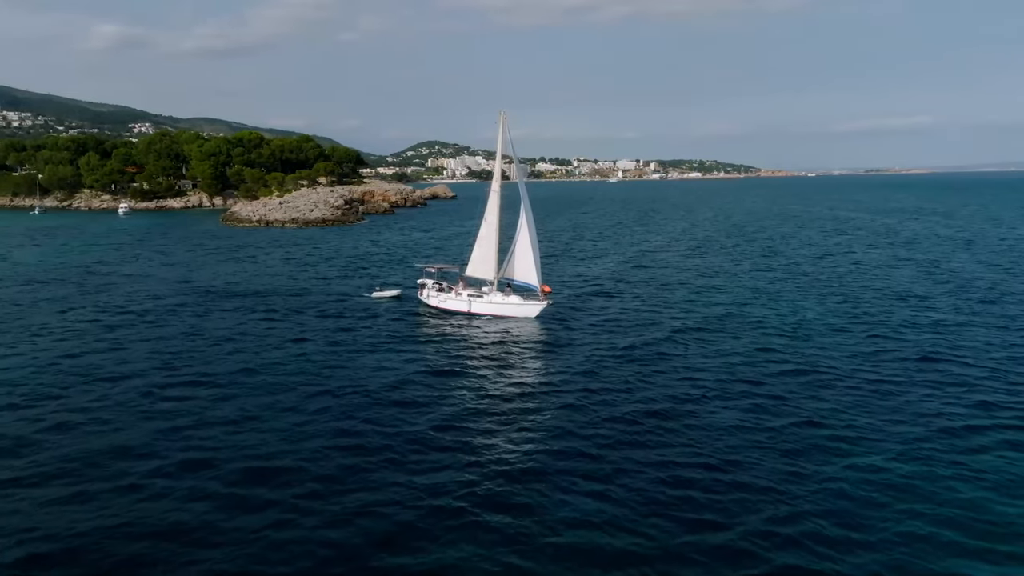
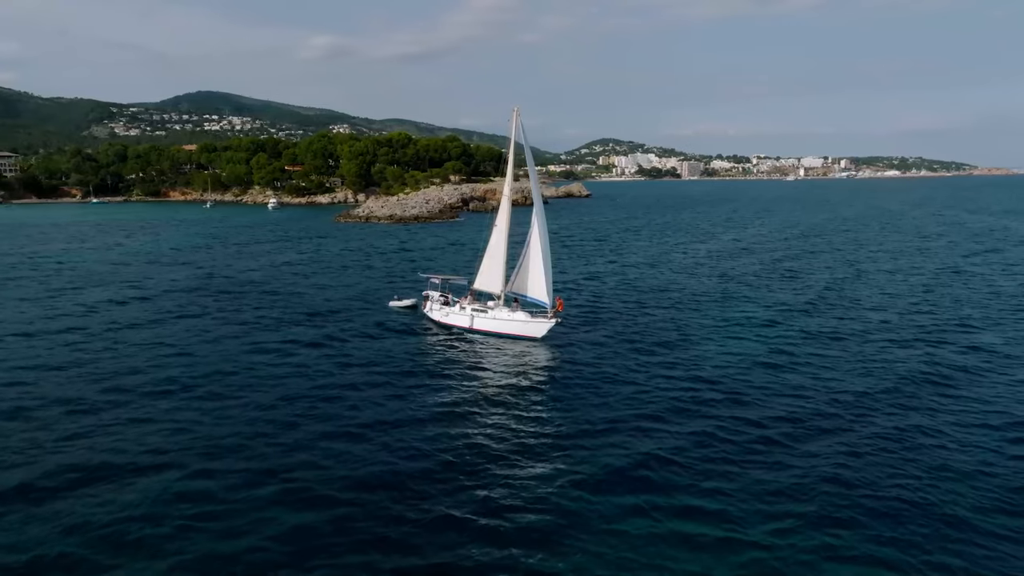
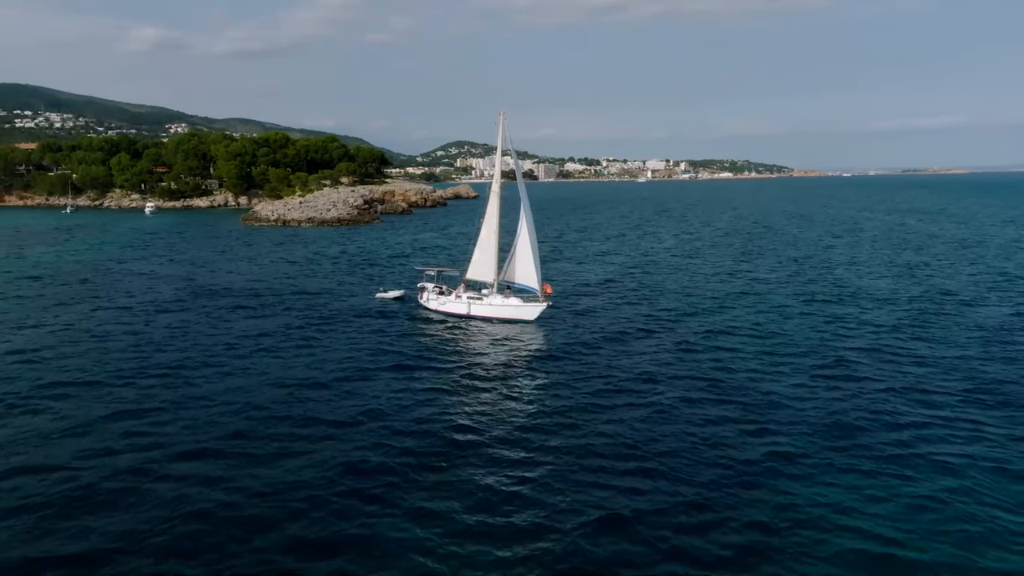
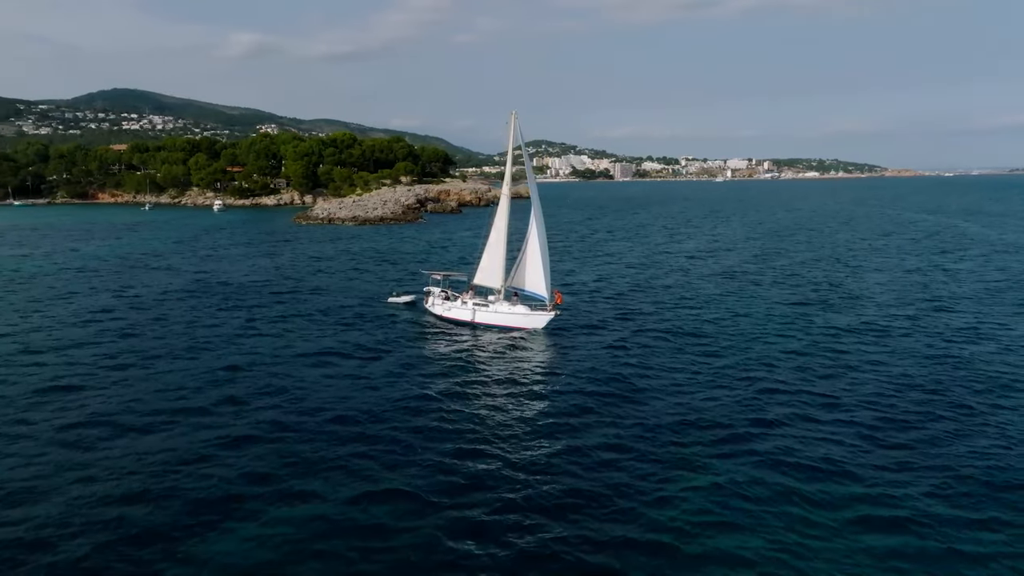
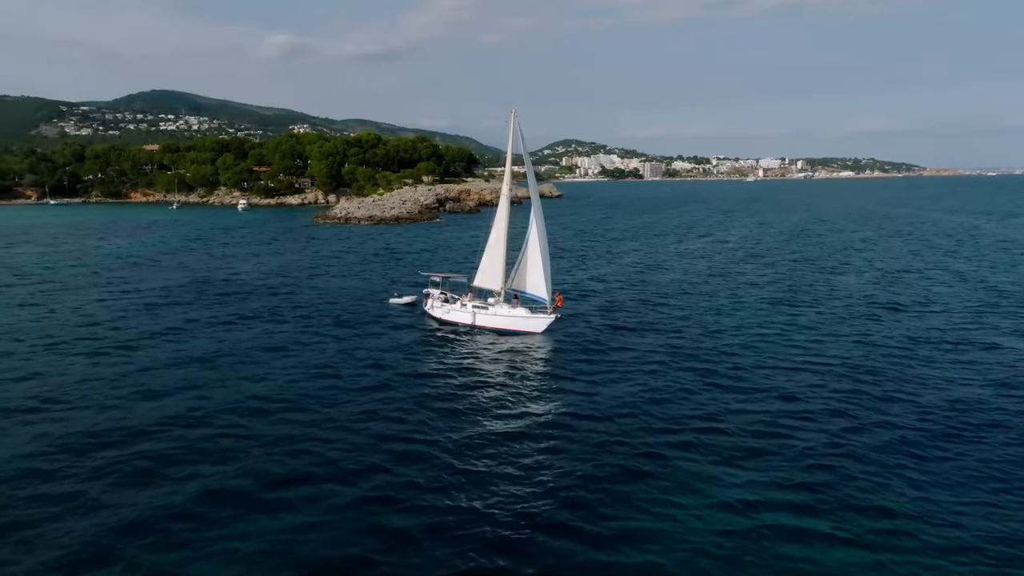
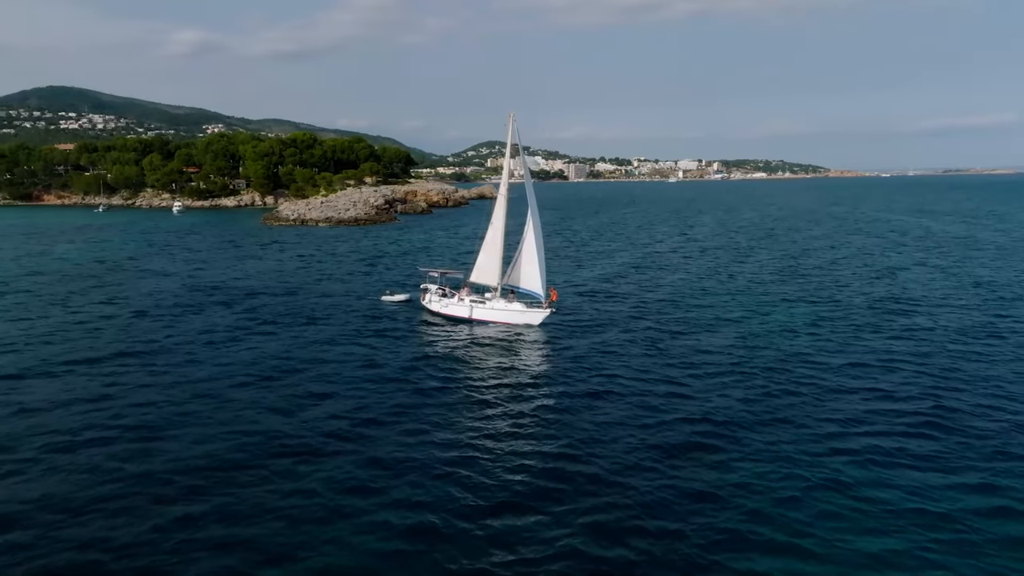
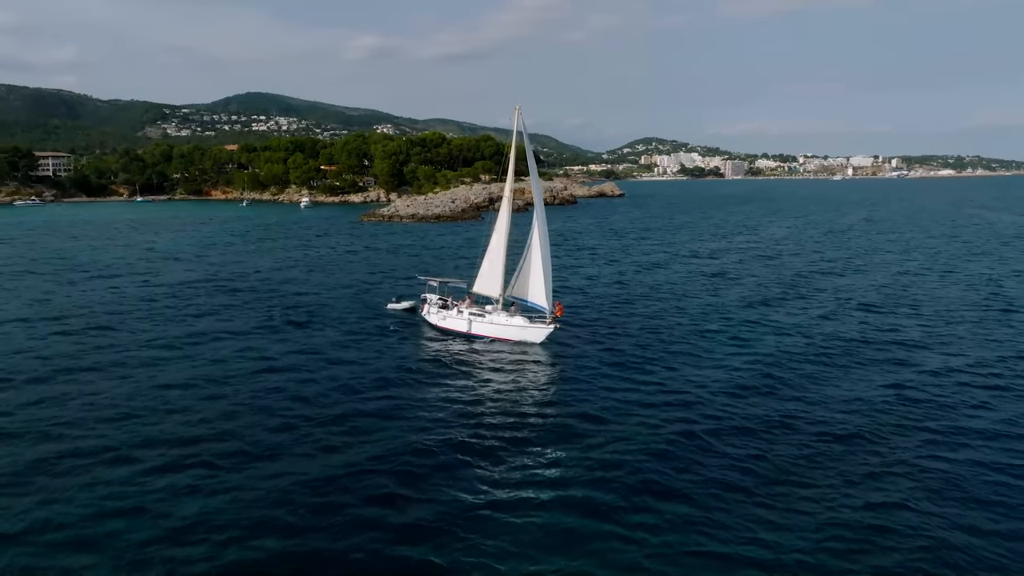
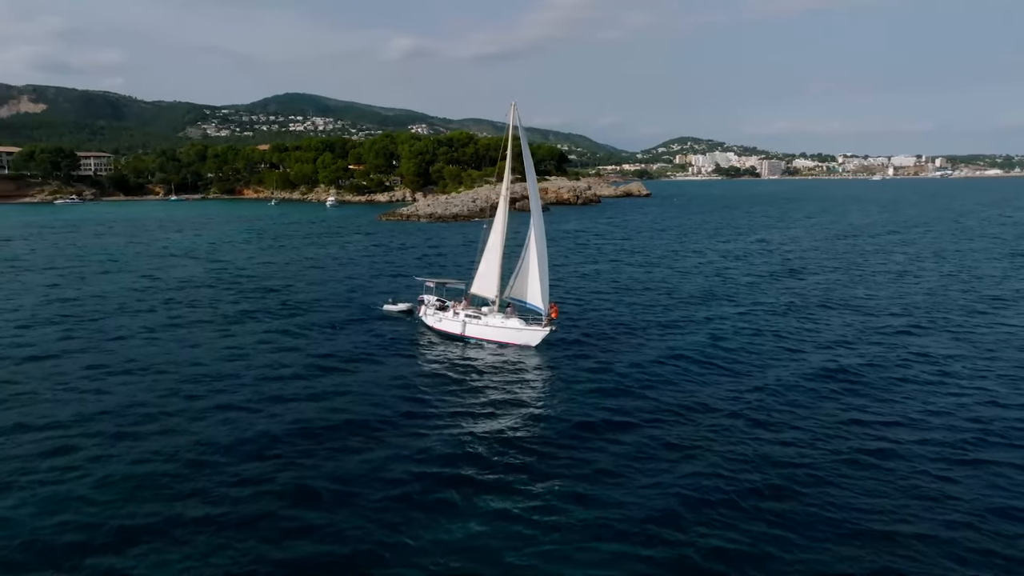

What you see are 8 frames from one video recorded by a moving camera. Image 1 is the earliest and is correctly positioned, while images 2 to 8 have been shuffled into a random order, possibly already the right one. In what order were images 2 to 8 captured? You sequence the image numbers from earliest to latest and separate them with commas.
3, 6, 4, 5, 2, 7, 8
